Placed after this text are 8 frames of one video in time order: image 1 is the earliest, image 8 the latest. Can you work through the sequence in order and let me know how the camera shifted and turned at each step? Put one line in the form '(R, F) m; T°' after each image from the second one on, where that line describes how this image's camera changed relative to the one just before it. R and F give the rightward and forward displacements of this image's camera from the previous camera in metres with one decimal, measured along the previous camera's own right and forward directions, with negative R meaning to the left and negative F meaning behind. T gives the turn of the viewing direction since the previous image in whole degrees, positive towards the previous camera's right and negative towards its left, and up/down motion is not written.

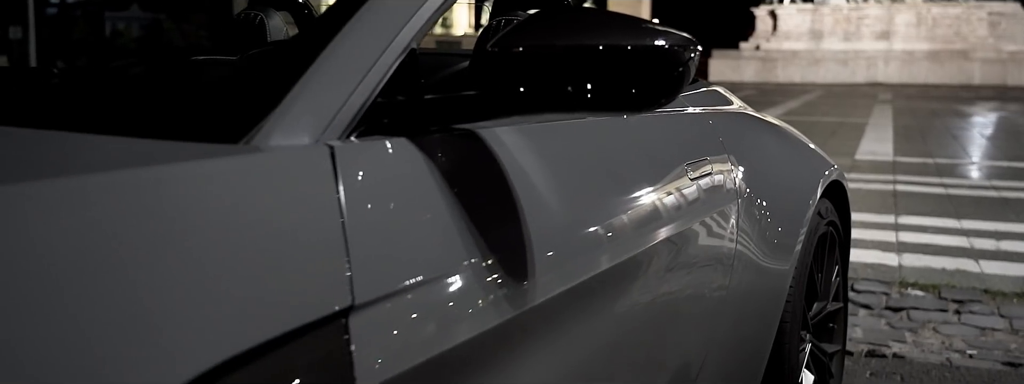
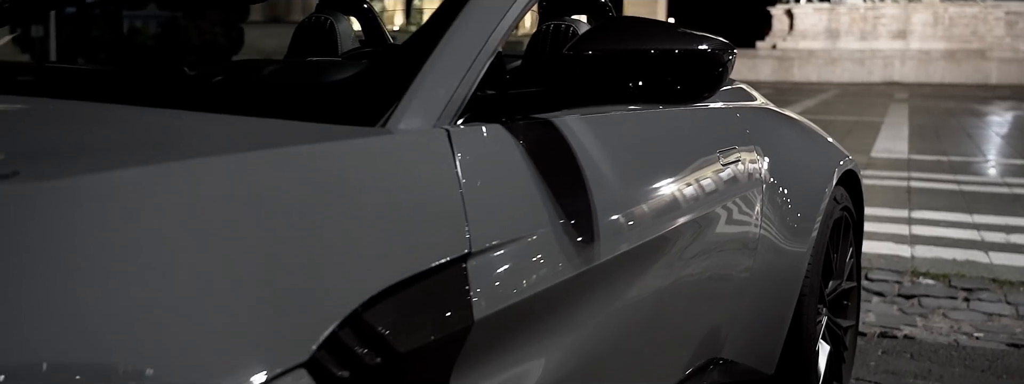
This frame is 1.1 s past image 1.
(-0.1, -0.3) m; -1°
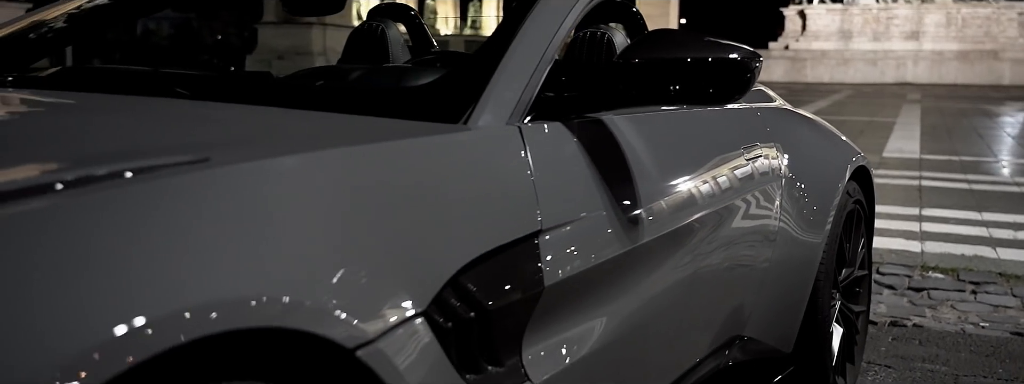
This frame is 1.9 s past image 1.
(-0.1, -0.3) m; -1°
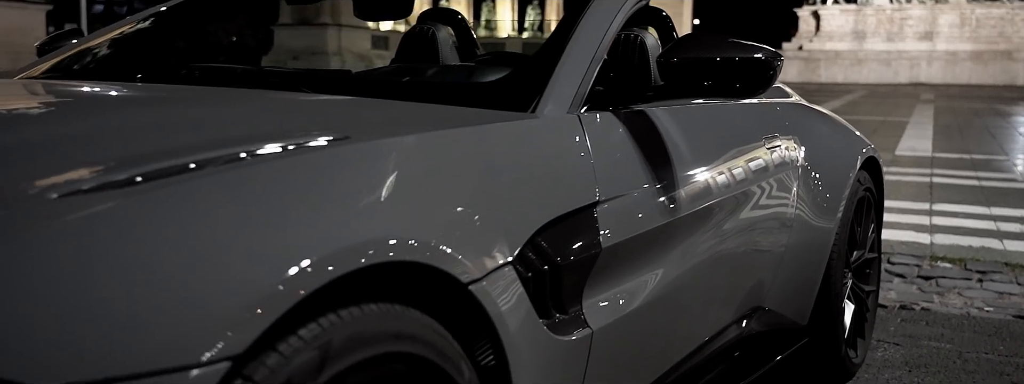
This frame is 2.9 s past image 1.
(-0.1, -0.3) m; -1°
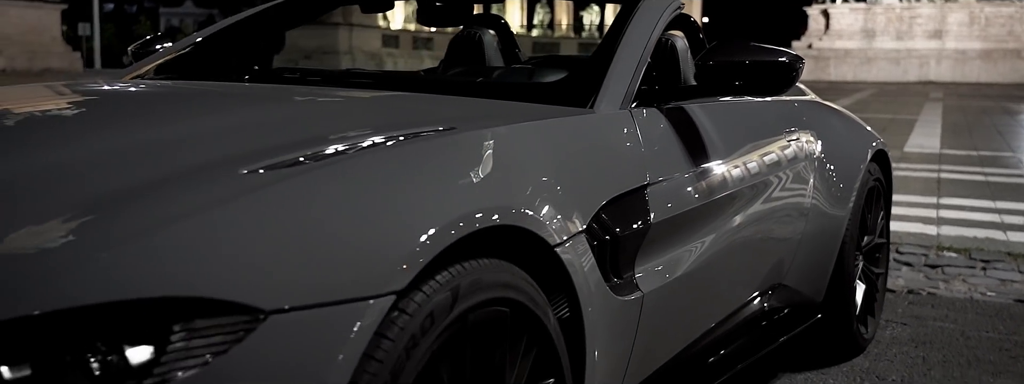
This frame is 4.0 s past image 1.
(-0.1, -0.3) m; 0°
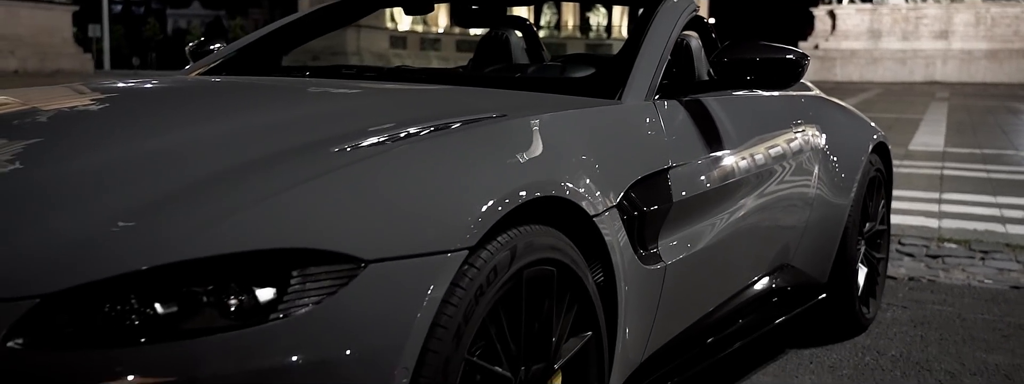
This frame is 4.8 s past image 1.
(-0.1, -0.3) m; 0°
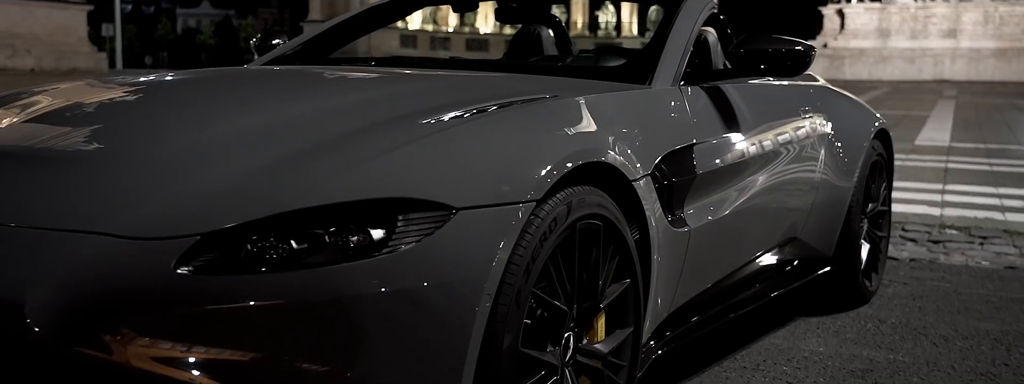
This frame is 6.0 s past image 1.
(-0.1, -0.4) m; 0°
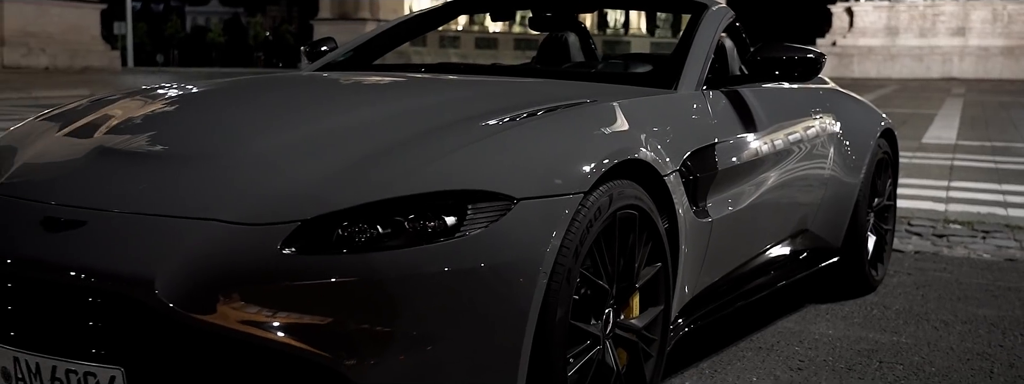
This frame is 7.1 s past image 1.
(-0.1, -0.3) m; 0°
